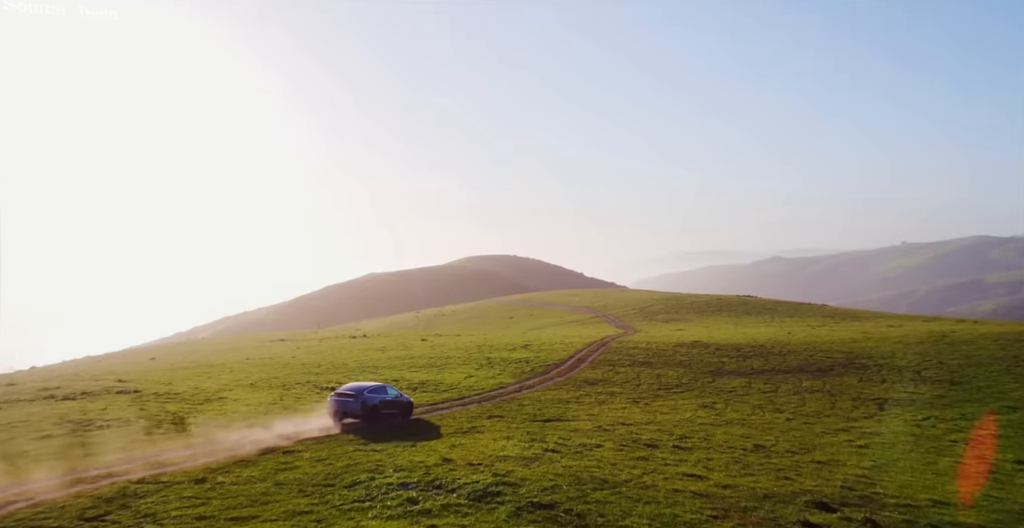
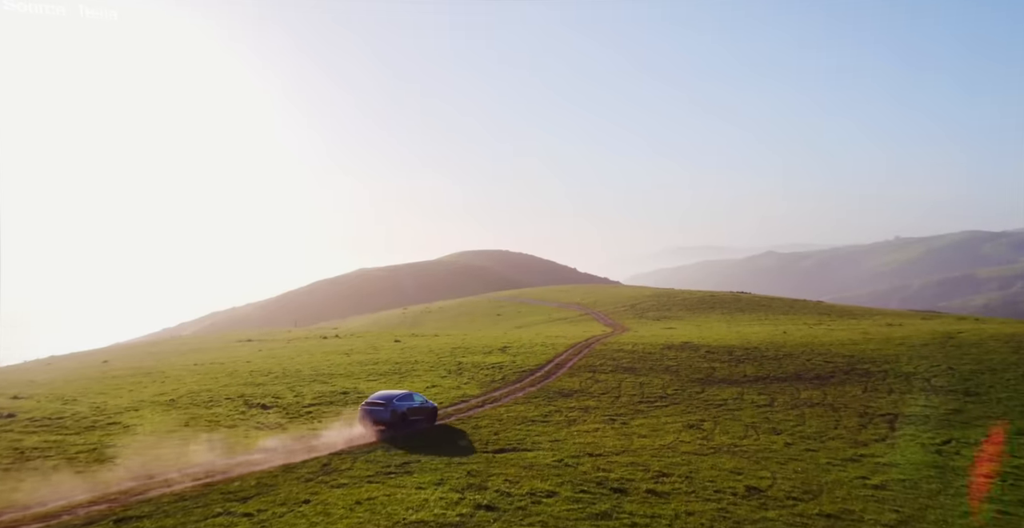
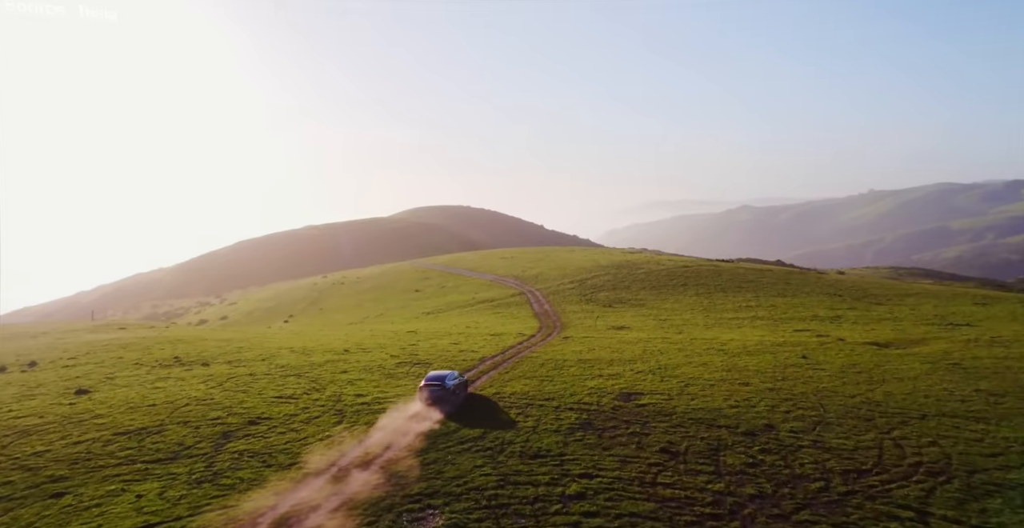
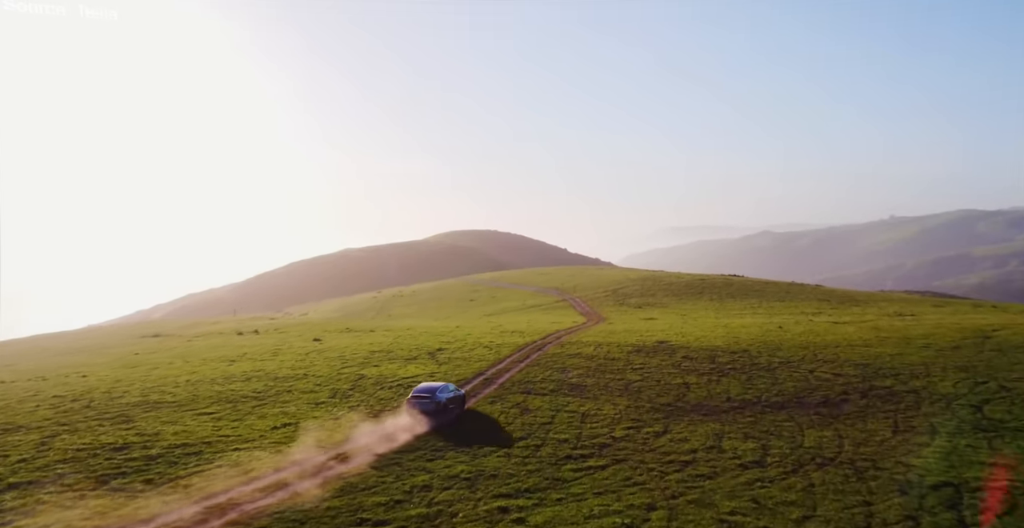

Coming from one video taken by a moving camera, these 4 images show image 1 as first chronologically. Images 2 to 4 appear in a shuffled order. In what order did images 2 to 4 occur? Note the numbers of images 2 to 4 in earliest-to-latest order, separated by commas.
2, 4, 3
